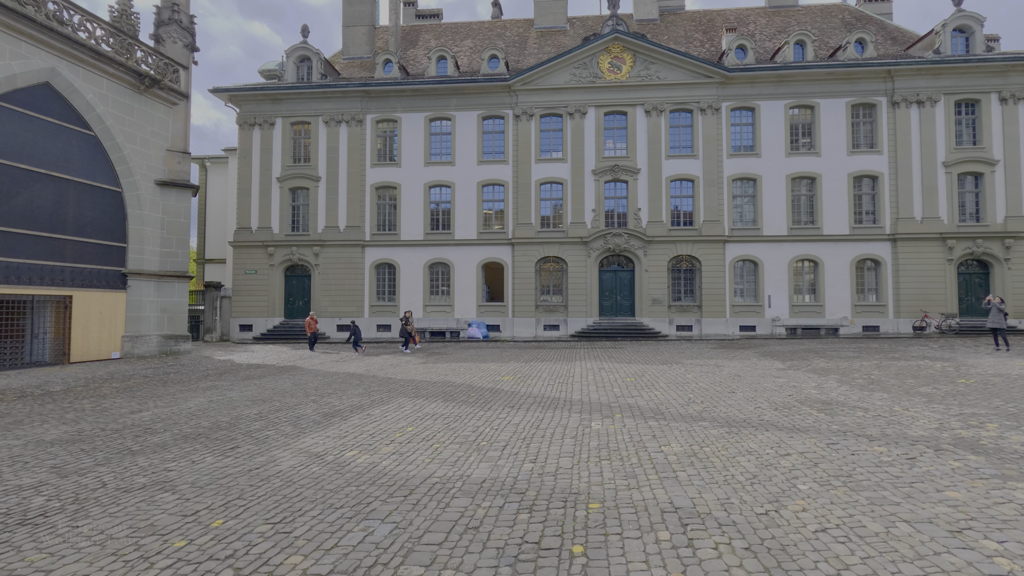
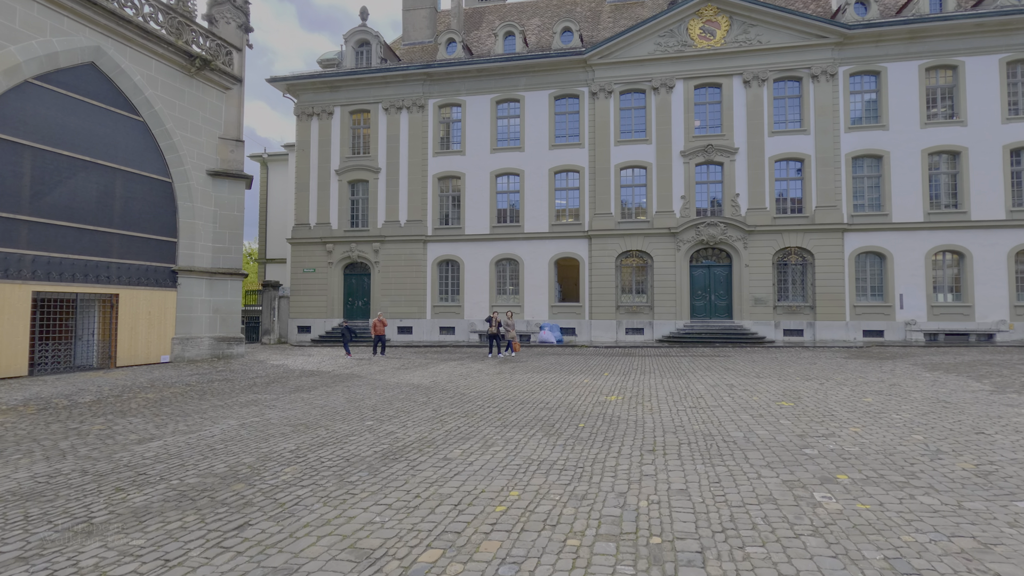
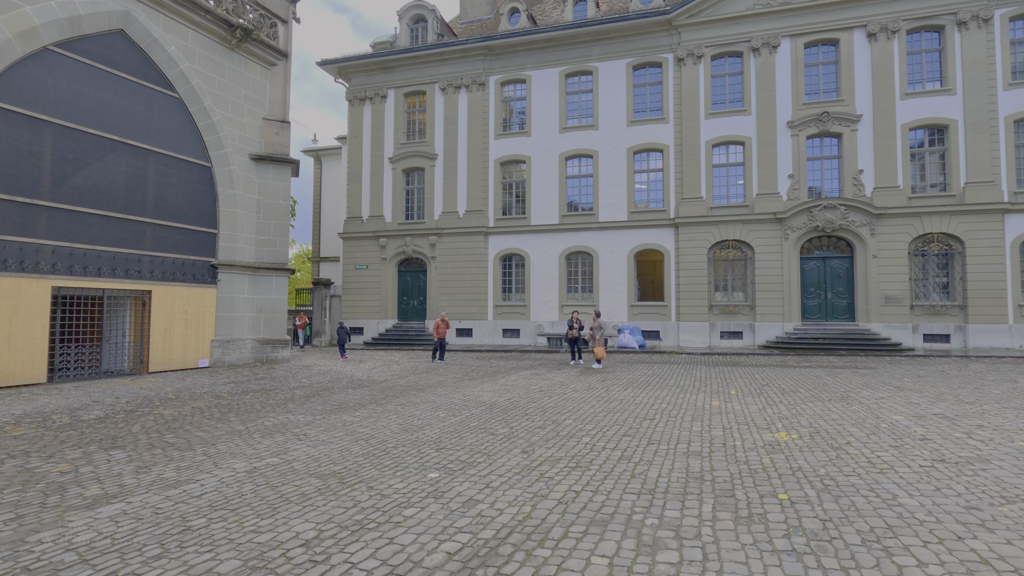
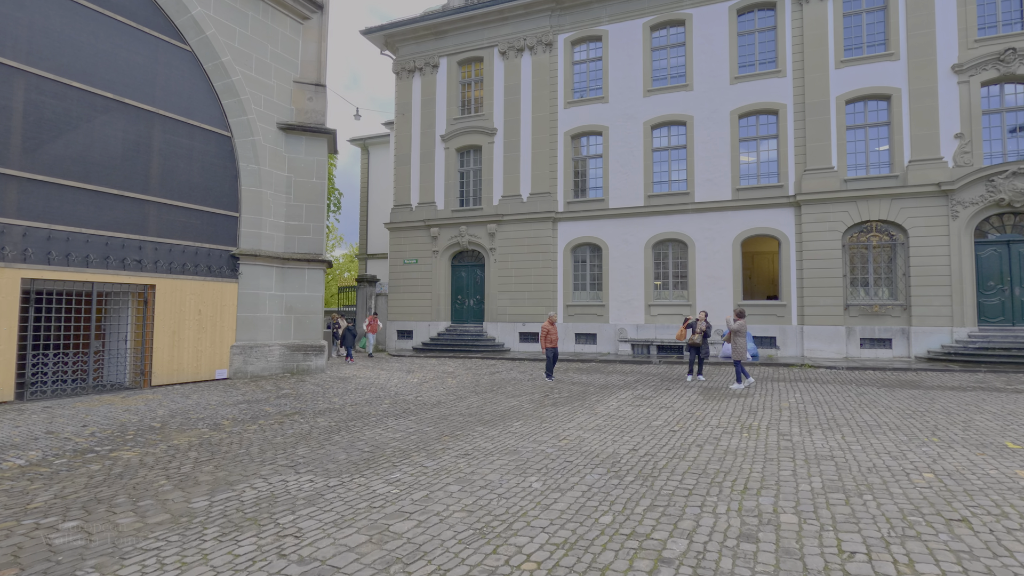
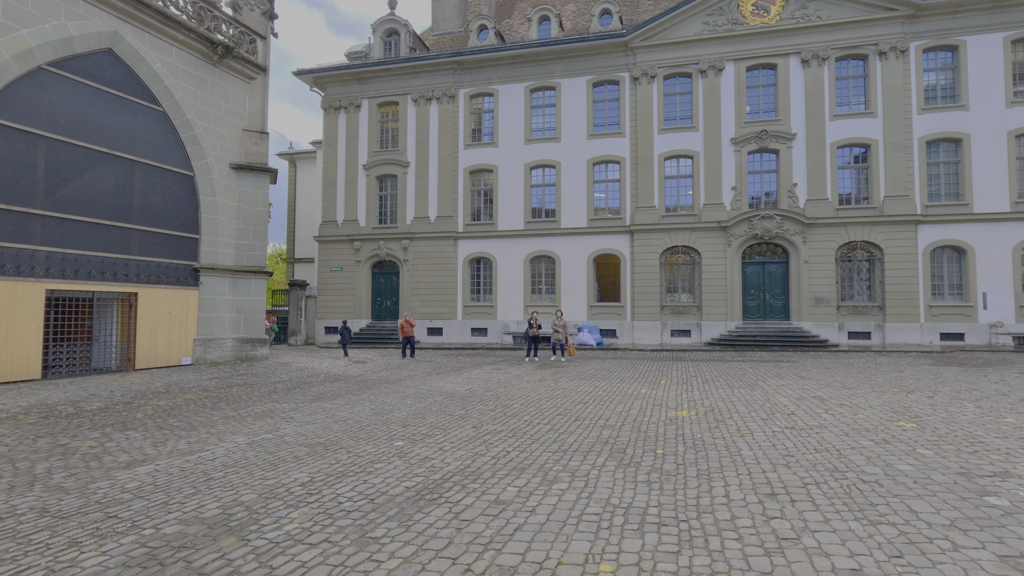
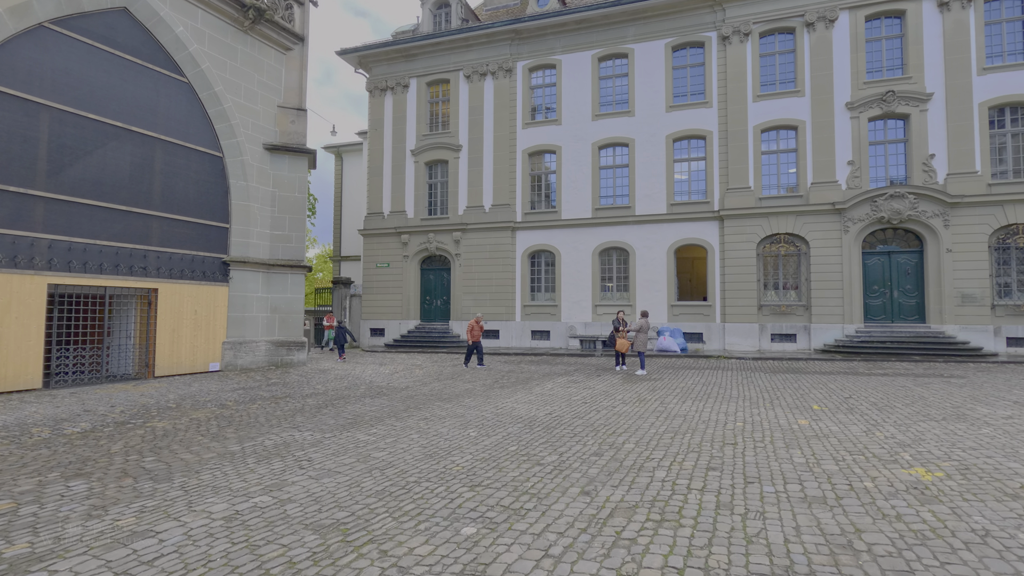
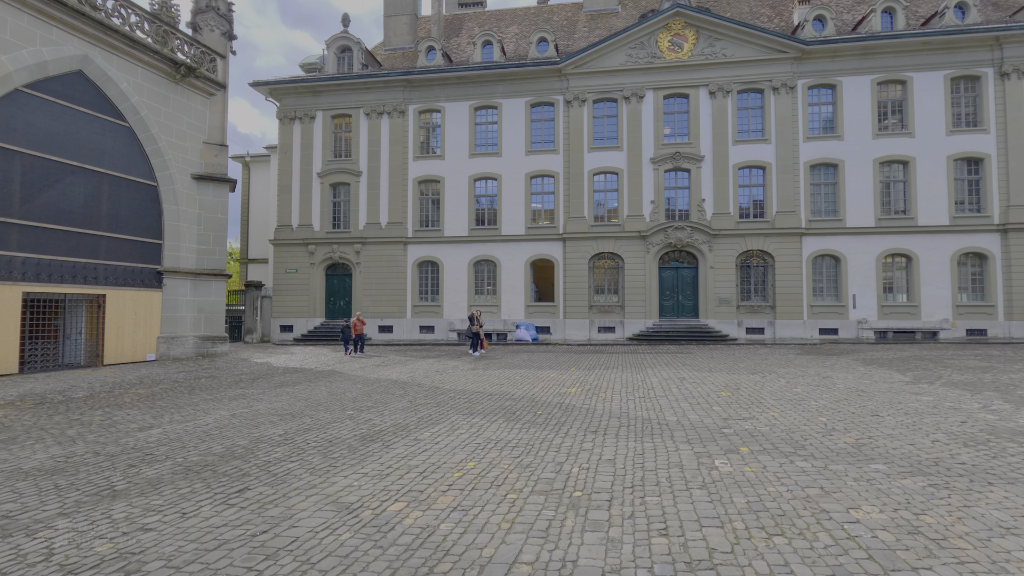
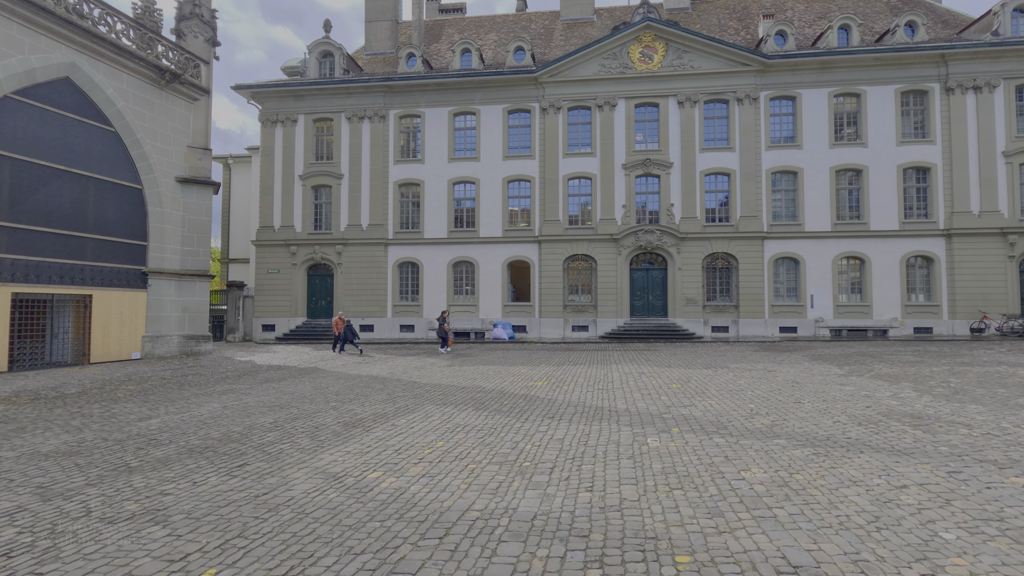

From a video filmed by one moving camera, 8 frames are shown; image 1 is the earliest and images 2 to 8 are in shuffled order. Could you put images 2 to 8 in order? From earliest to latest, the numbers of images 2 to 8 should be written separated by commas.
8, 7, 2, 5, 3, 6, 4
